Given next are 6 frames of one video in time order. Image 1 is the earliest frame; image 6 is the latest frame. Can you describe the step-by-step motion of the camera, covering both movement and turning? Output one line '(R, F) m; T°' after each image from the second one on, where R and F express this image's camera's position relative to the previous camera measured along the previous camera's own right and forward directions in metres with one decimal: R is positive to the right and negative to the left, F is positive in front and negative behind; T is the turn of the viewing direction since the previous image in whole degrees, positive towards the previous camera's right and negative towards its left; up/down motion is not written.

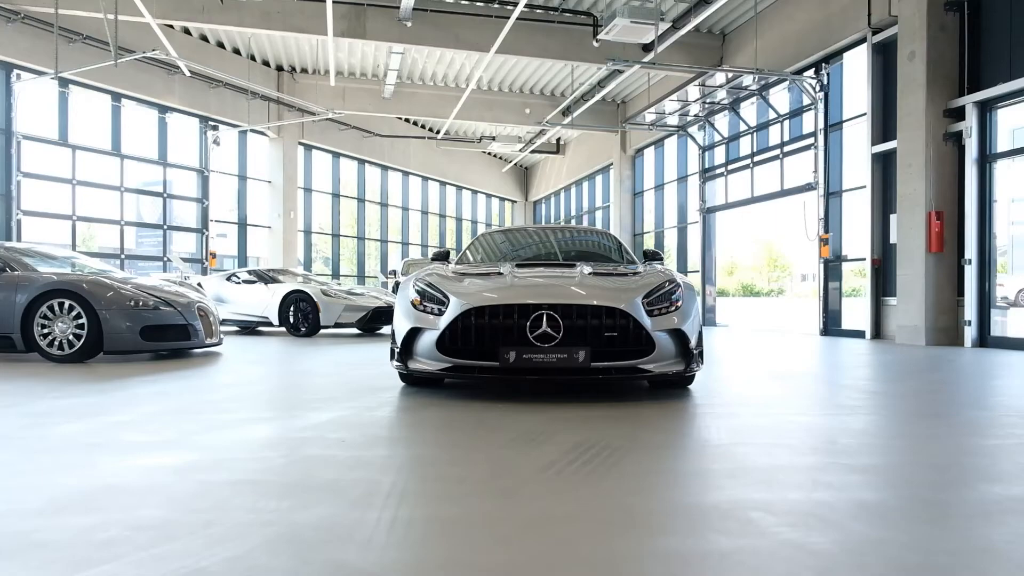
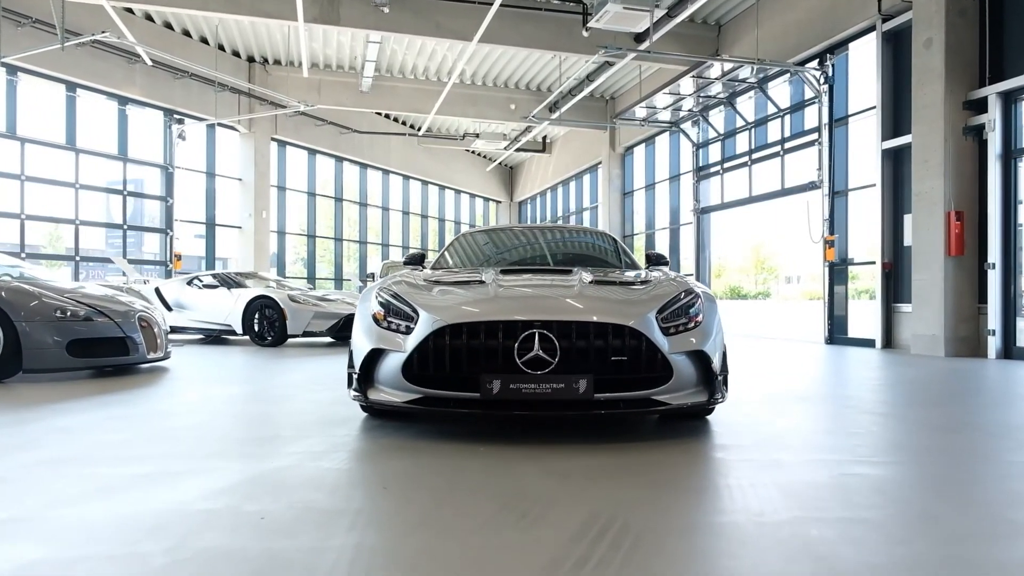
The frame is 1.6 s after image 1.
(0.0, +0.6) m; +1°
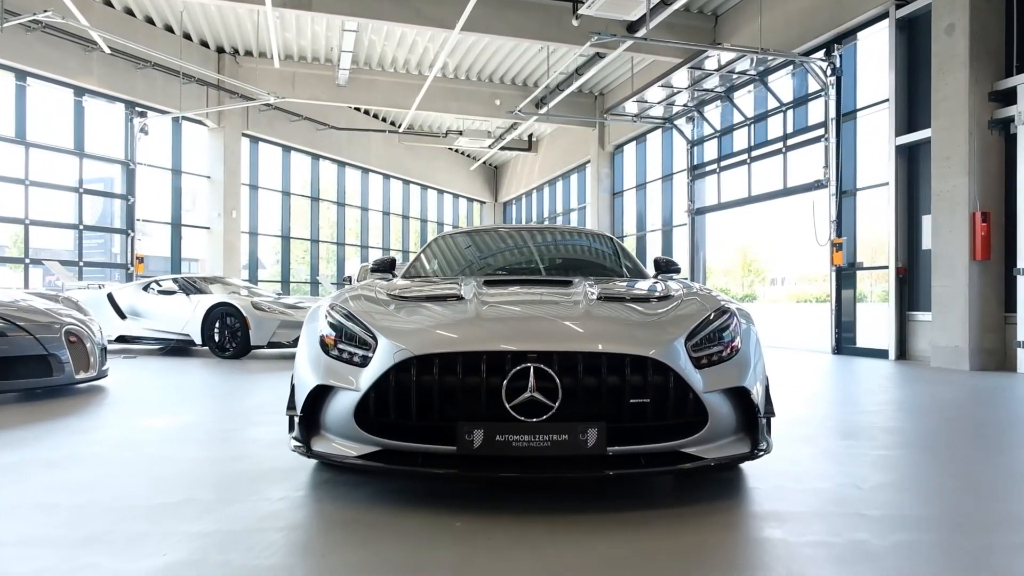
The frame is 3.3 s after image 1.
(0.0, +0.6) m; +1°
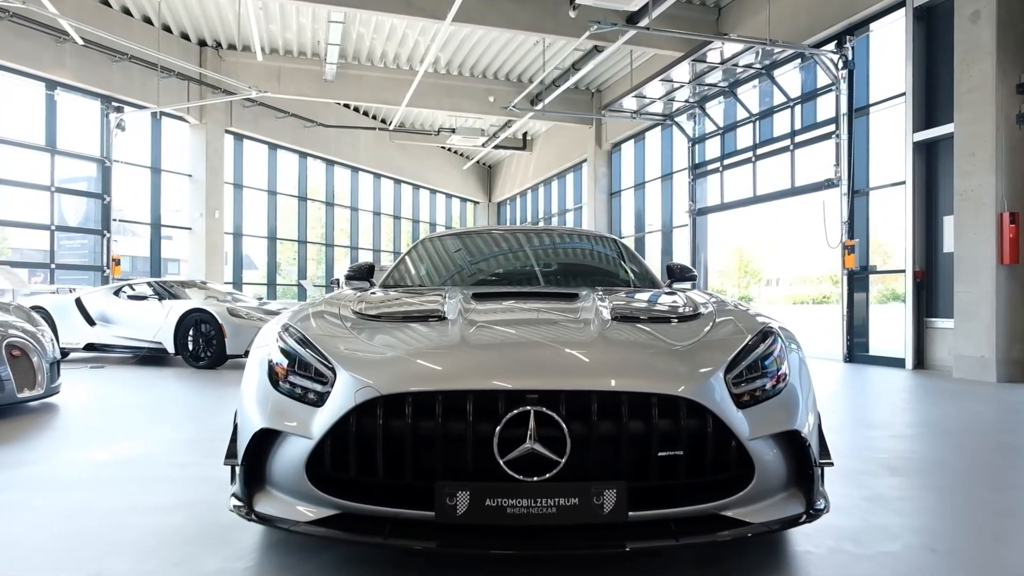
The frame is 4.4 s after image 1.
(0.0, +0.4) m; 0°
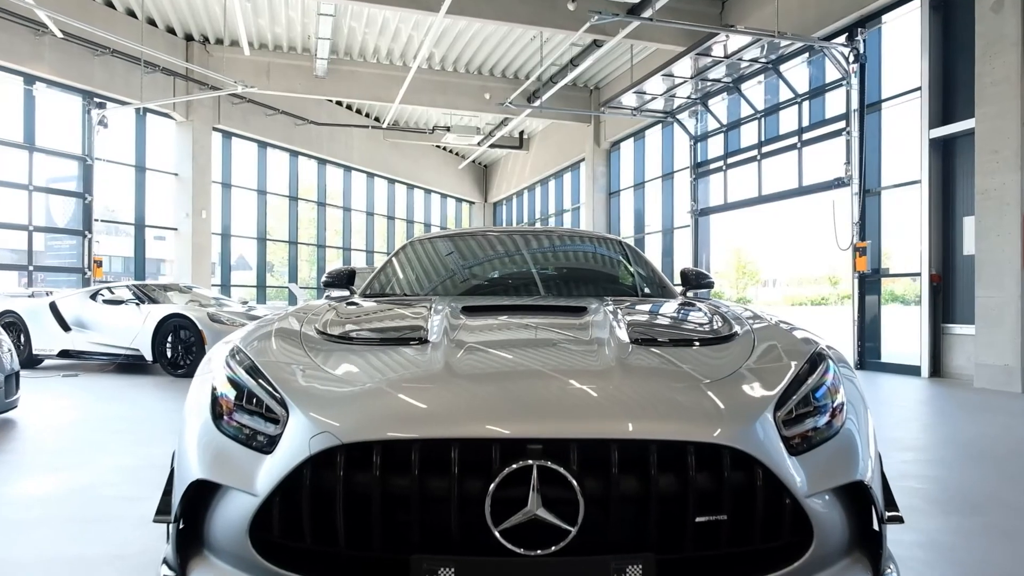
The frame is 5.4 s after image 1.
(0.0, +0.3) m; 0°
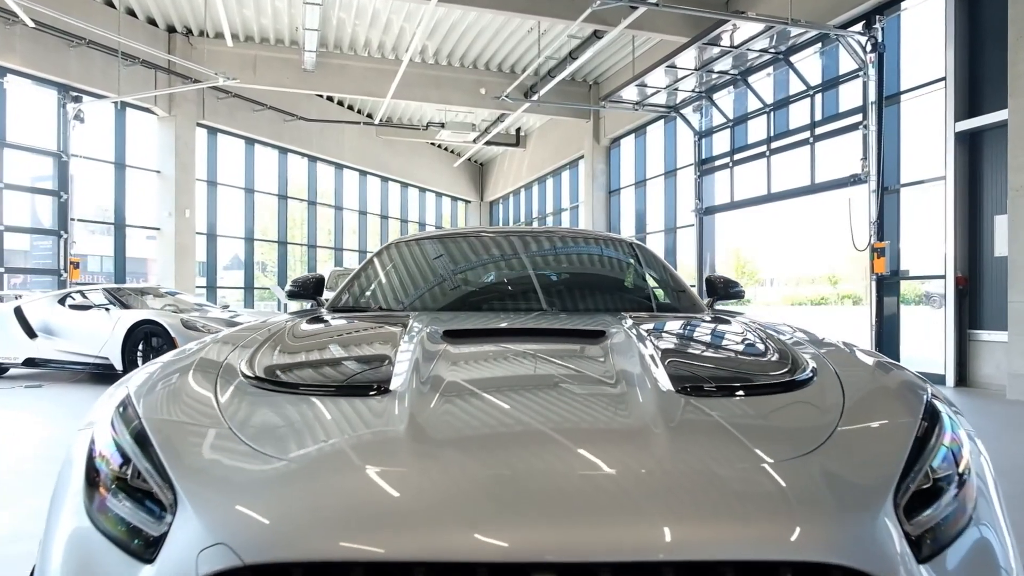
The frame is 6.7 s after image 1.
(0.0, +0.4) m; 0°
